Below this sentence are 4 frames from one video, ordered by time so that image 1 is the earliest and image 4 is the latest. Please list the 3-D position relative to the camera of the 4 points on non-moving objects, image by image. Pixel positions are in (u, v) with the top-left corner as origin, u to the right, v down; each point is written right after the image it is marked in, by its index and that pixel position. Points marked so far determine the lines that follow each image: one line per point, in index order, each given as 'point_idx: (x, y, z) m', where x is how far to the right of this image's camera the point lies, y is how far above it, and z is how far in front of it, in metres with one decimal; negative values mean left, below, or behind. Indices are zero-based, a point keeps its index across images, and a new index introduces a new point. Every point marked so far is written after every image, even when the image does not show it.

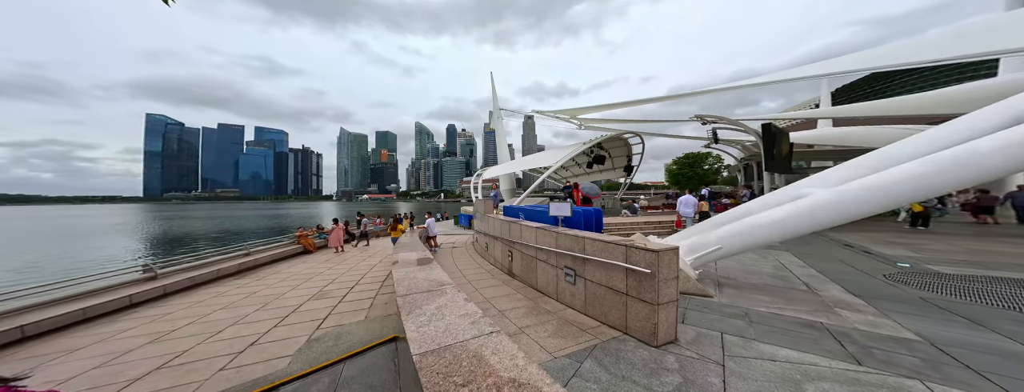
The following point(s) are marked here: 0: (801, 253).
0: (+3.7, -0.7, +3.2) m
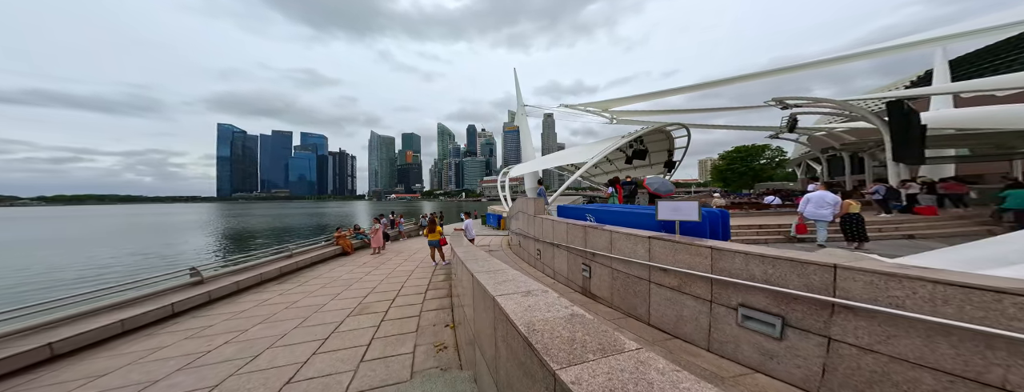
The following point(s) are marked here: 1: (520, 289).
0: (+4.7, -0.7, +2.0) m
1: (0.0, -0.6, +1.7) m
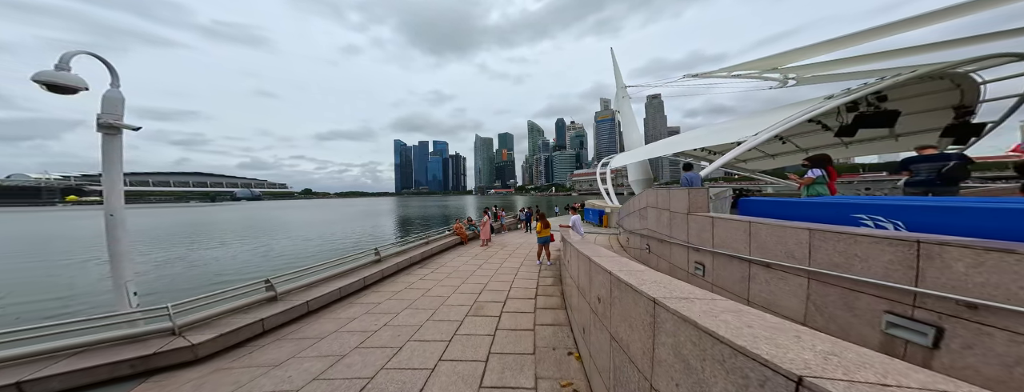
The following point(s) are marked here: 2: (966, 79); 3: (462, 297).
0: (+5.7, -0.6, -1.8) m
1: (+1.4, -0.5, -0.1) m
2: (+20.6, +5.5, +11.4) m
3: (-0.6, -1.7, +6.2) m
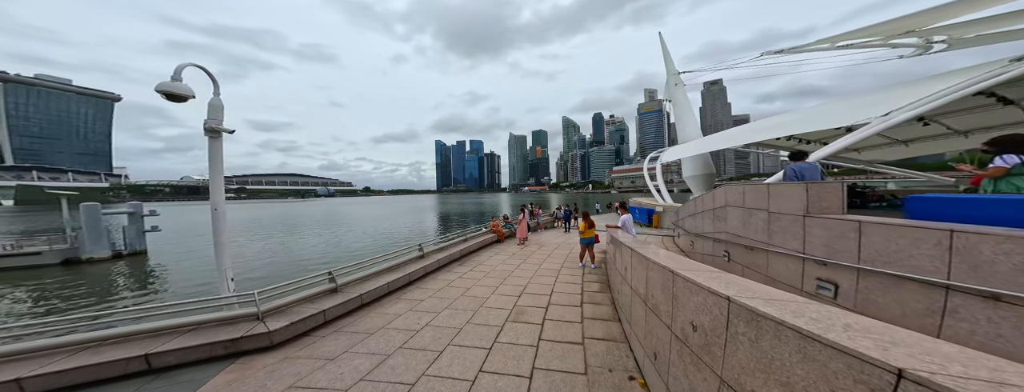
0: (+5.7, -0.5, -3.9) m
1: (+1.7, -0.4, -1.5) m
2: (+22.5, +5.5, +6.8) m
3: (+0.7, -1.6, +5.1) m
